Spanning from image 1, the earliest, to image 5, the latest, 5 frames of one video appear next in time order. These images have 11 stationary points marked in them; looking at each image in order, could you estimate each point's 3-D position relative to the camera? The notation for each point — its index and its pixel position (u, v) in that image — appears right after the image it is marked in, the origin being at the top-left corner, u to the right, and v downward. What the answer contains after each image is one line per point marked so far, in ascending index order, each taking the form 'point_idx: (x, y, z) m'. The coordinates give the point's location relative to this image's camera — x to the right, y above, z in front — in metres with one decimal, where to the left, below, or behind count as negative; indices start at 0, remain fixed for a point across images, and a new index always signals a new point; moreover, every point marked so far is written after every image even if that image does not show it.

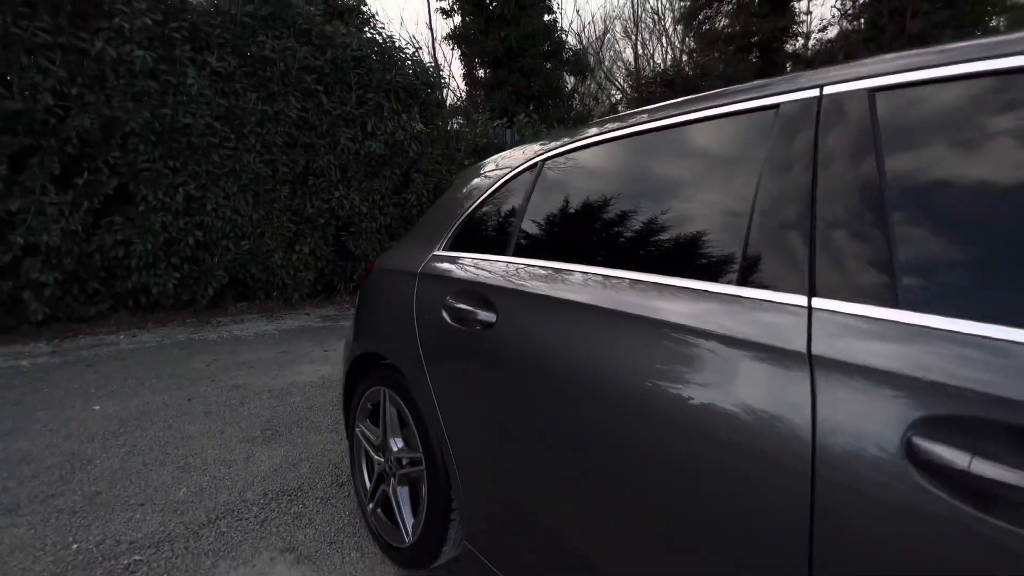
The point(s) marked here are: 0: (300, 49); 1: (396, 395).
0: (-2.4, +2.8, +5.2) m
1: (-0.4, -0.3, +1.5) m
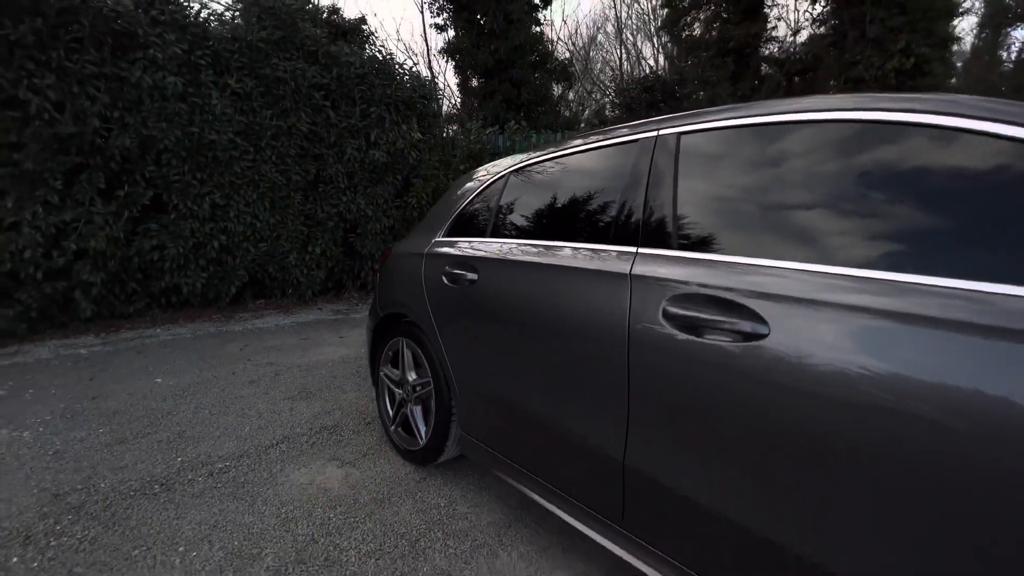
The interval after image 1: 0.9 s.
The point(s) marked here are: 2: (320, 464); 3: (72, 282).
0: (-2.6, +2.8, +5.7) m
1: (-0.5, -0.2, +2.1) m
2: (-0.9, -0.8, +2.1) m
3: (-4.7, +0.1, +4.8) m
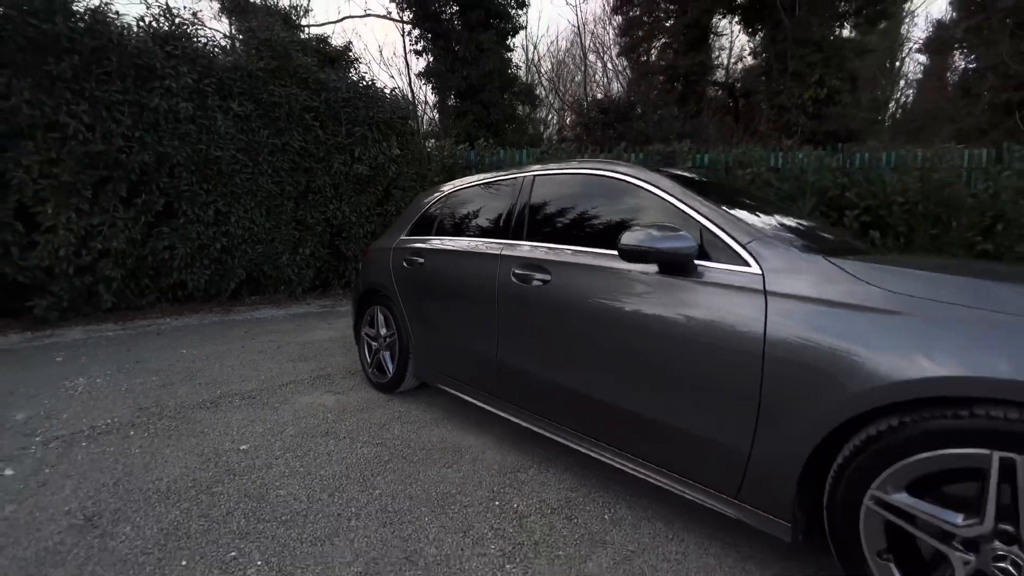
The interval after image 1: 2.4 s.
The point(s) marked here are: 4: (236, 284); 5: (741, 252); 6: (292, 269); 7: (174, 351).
0: (-3.1, +2.9, +6.7) m
1: (-0.9, -0.1, +3.0) m
2: (-1.3, -0.7, +3.0) m
3: (-5.2, +0.1, +5.6) m
4: (-4.0, +0.1, +6.6) m
5: (+0.7, +0.1, +1.5) m
6: (-3.4, +0.3, +6.9) m
7: (-3.3, -0.6, +4.3) m
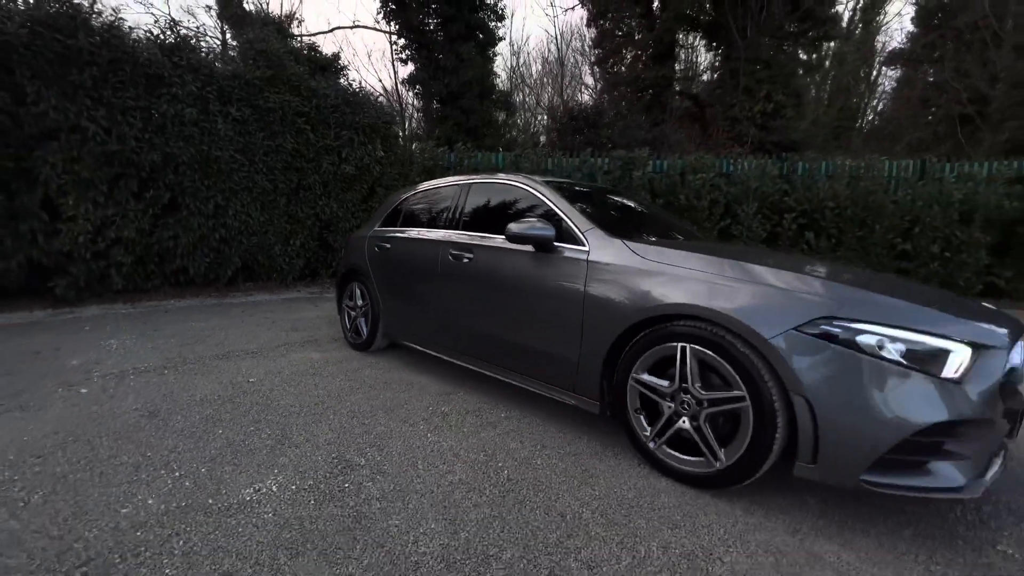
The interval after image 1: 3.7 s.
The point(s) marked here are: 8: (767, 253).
0: (-3.6, +3.1, +7.4) m
1: (-1.3, 0.0, +3.8) m
2: (-1.7, -0.5, +3.8) m
3: (-5.6, +0.4, +6.3) m
4: (-4.5, +0.3, +7.3) m
5: (+0.3, +0.3, +2.3) m
6: (-3.8, +0.5, +7.6) m
7: (-3.7, -0.4, +5.1) m
8: (+1.5, +0.2, +2.6) m
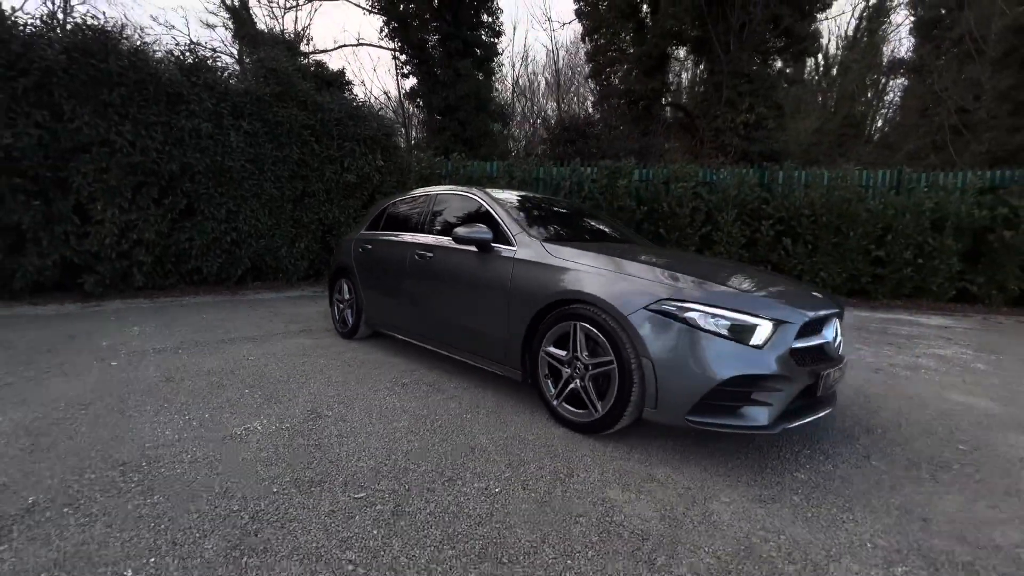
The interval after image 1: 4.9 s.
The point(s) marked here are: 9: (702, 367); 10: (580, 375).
0: (-3.8, +3.1, +8.0) m
1: (-1.6, +0.1, +4.4) m
2: (-2.0, -0.5, +4.4) m
3: (-5.9, +0.4, +7.0) m
4: (-4.8, +0.3, +7.9) m
5: (0.0, +0.3, +2.9) m
6: (-4.1, +0.5, +8.2) m
7: (-4.0, -0.4, +5.7) m
8: (+1.1, +0.2, +3.1) m
9: (+0.8, -0.4, +2.0) m
10: (+0.4, -0.4, +2.3) m
